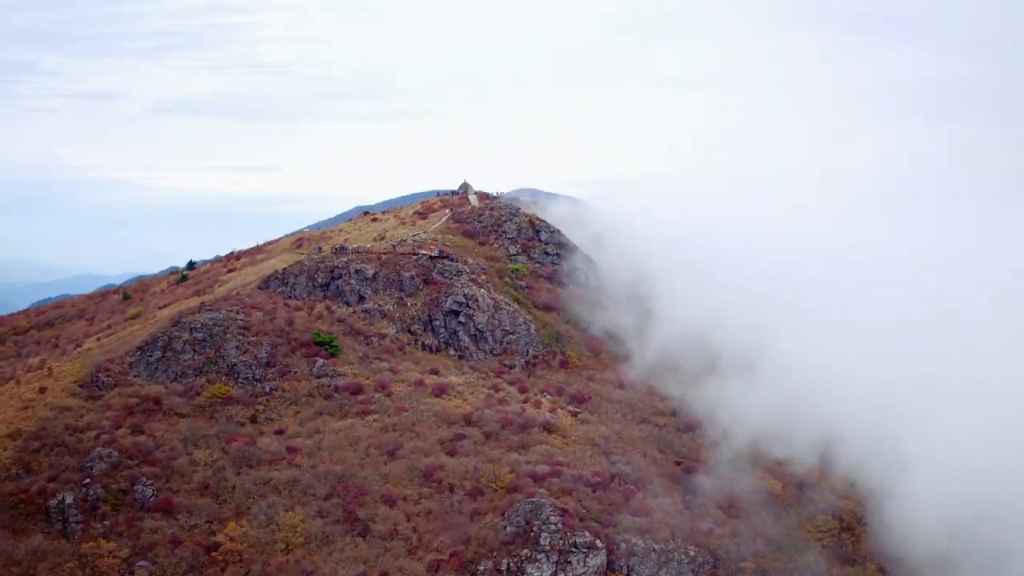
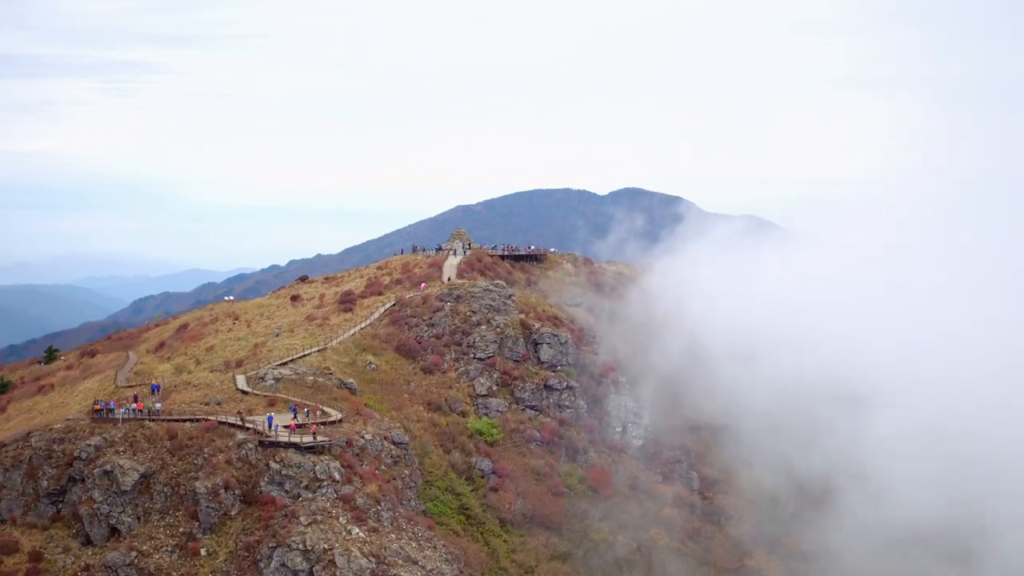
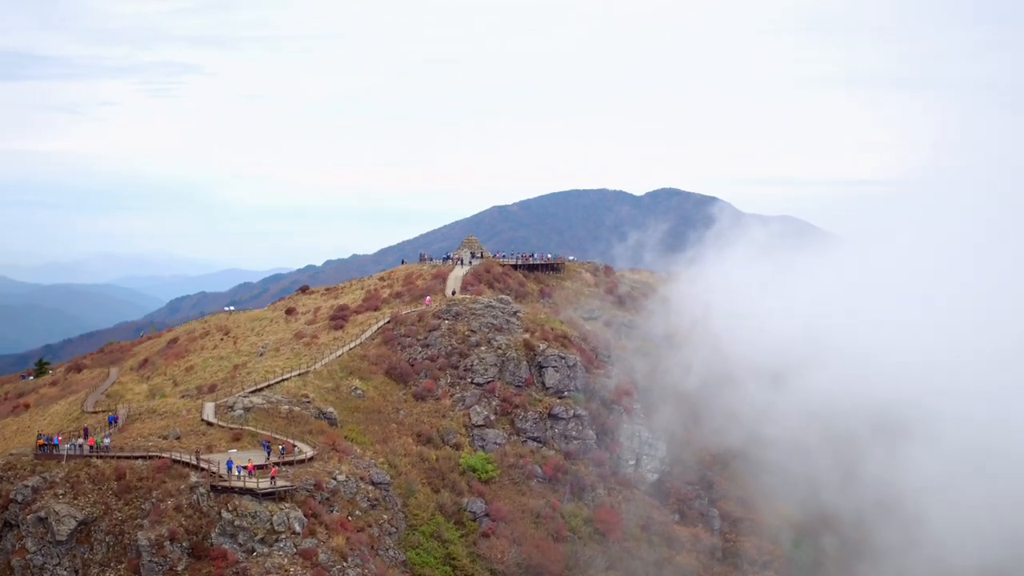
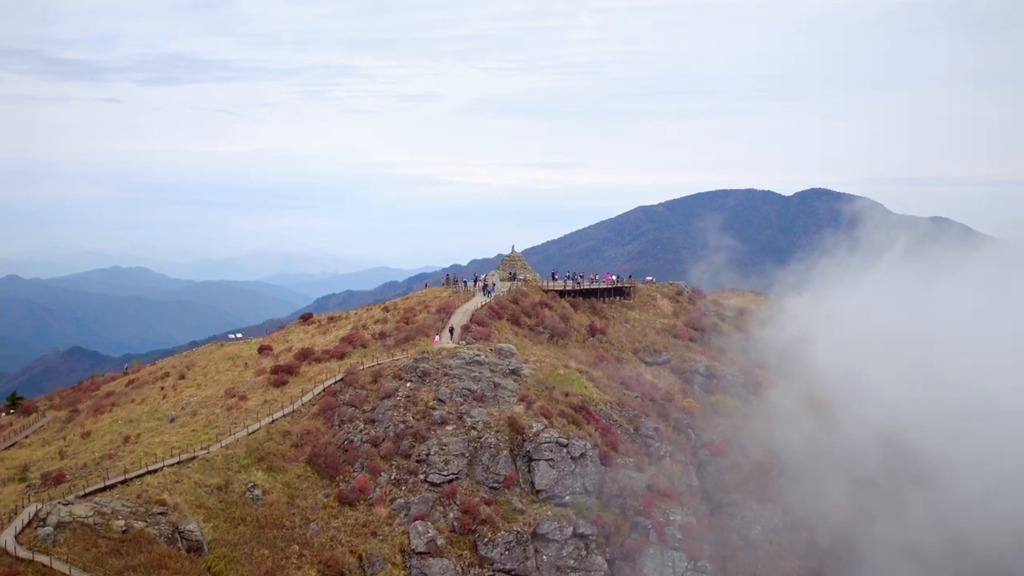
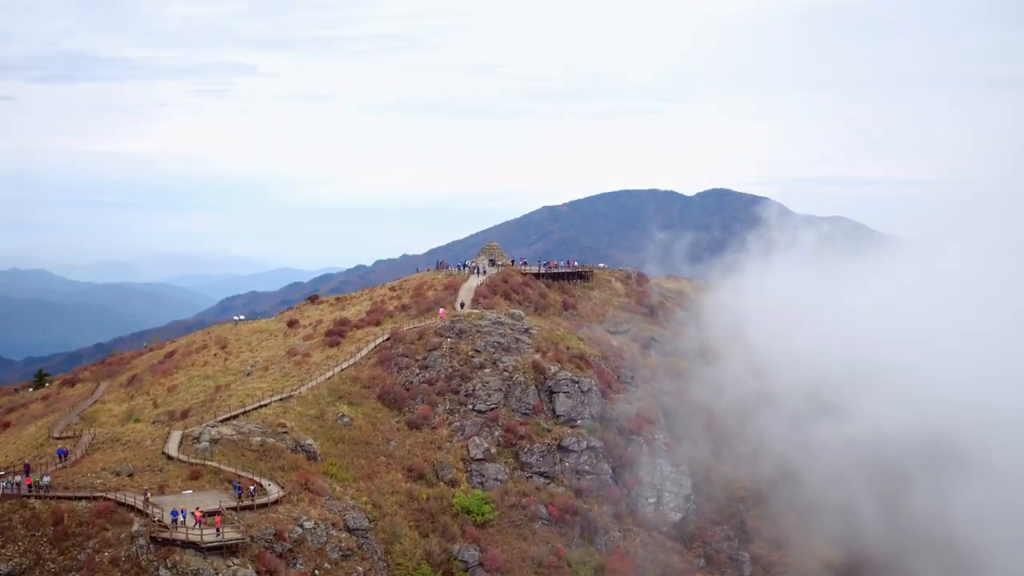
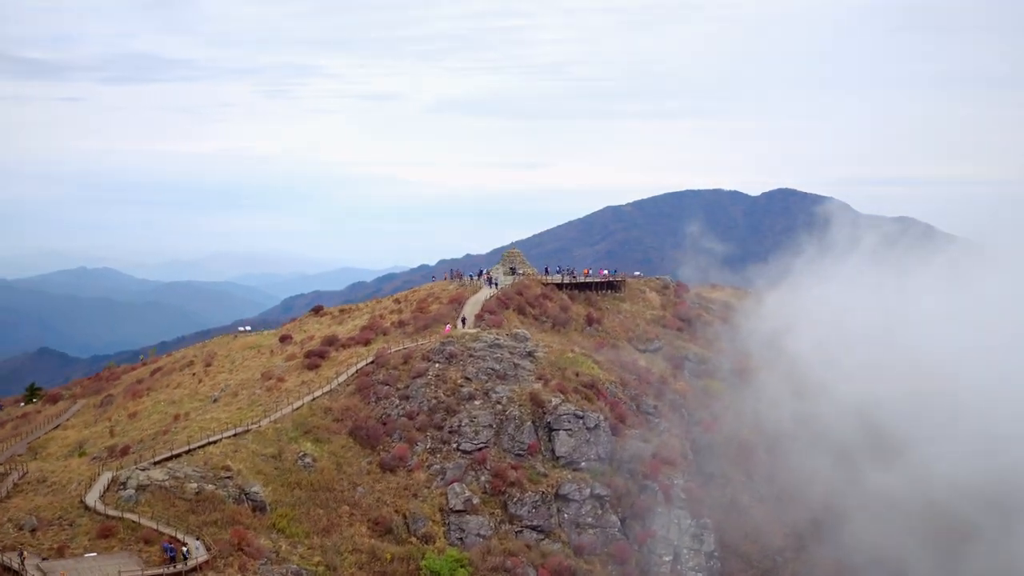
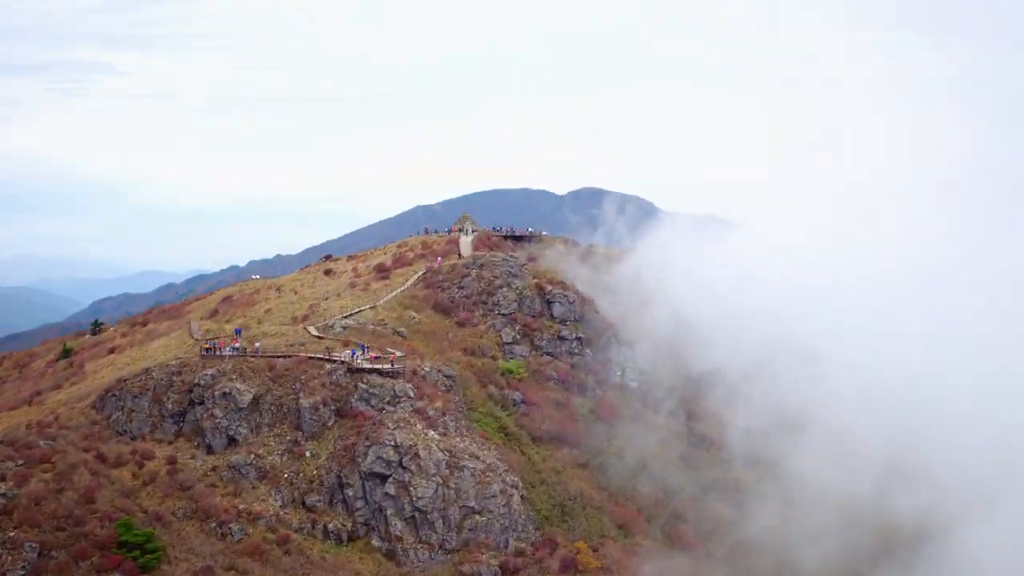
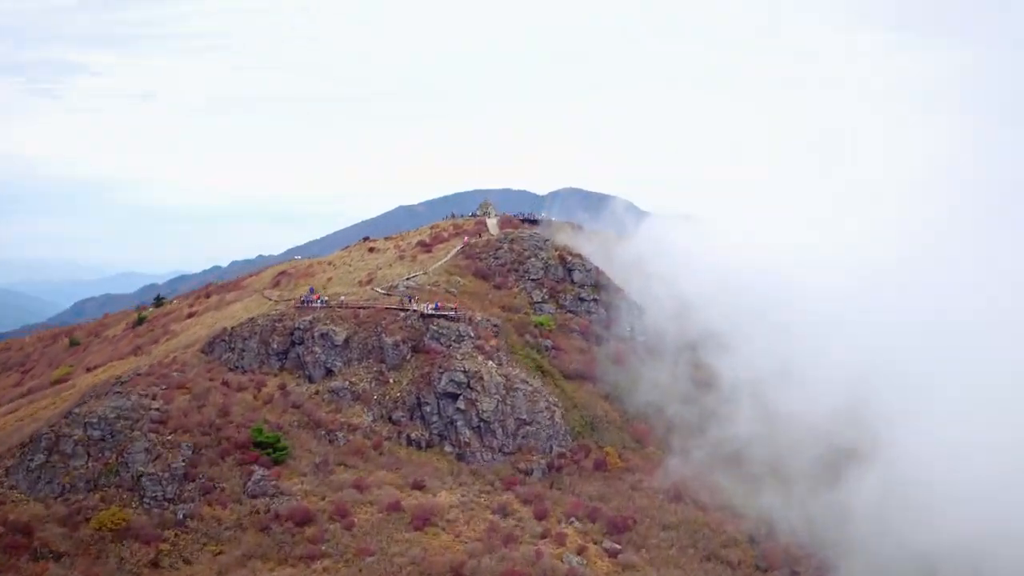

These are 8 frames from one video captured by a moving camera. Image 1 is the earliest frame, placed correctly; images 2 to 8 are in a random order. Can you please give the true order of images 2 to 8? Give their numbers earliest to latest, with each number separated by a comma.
8, 7, 2, 3, 5, 6, 4
